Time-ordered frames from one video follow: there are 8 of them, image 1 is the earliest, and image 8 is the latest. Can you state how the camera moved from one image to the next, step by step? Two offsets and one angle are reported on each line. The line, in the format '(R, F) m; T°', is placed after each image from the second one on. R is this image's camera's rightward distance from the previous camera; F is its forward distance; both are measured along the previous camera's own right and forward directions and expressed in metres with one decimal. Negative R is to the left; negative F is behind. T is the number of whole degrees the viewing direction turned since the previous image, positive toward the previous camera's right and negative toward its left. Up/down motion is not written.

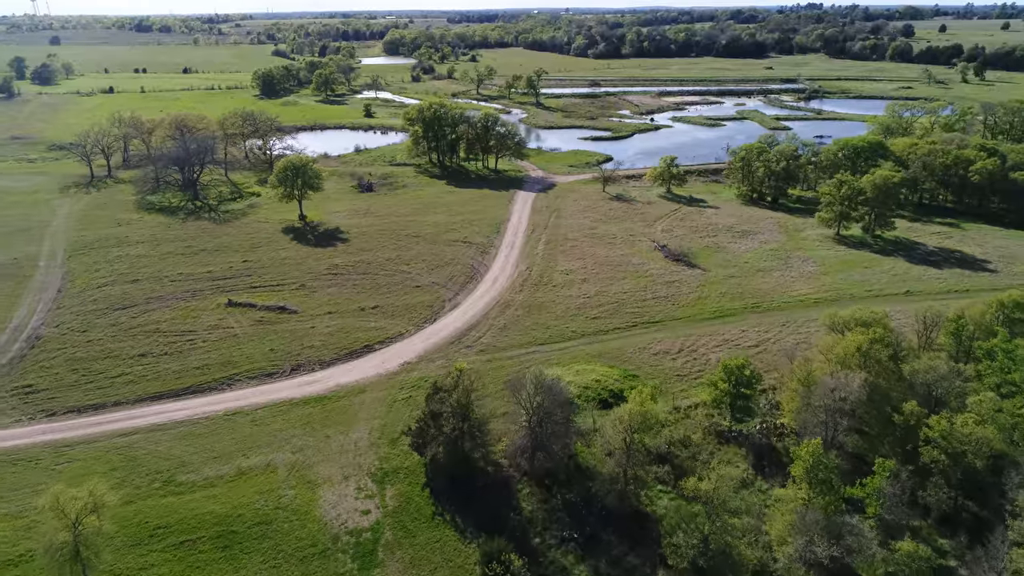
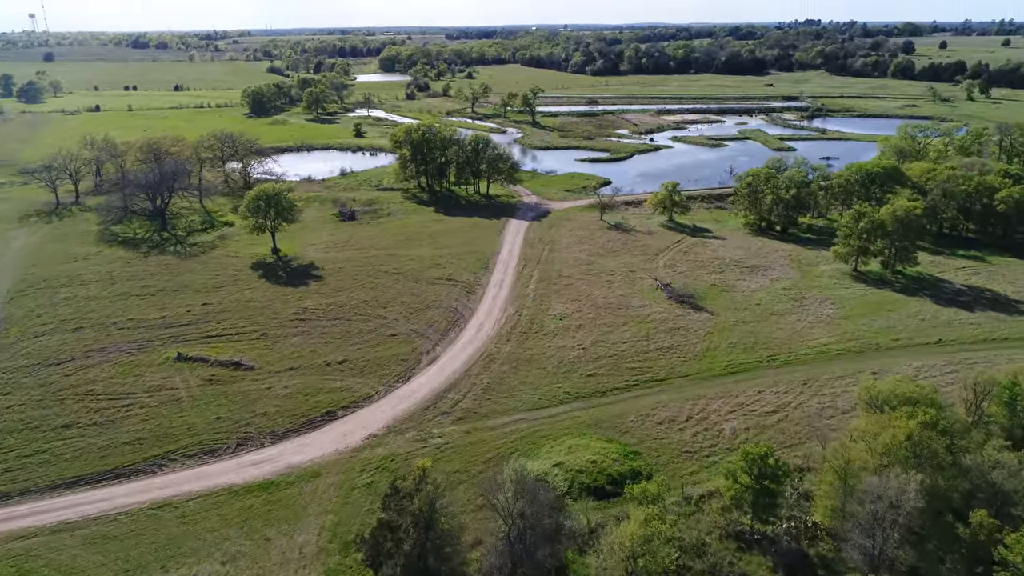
(+0.7, +4.6) m; 0°
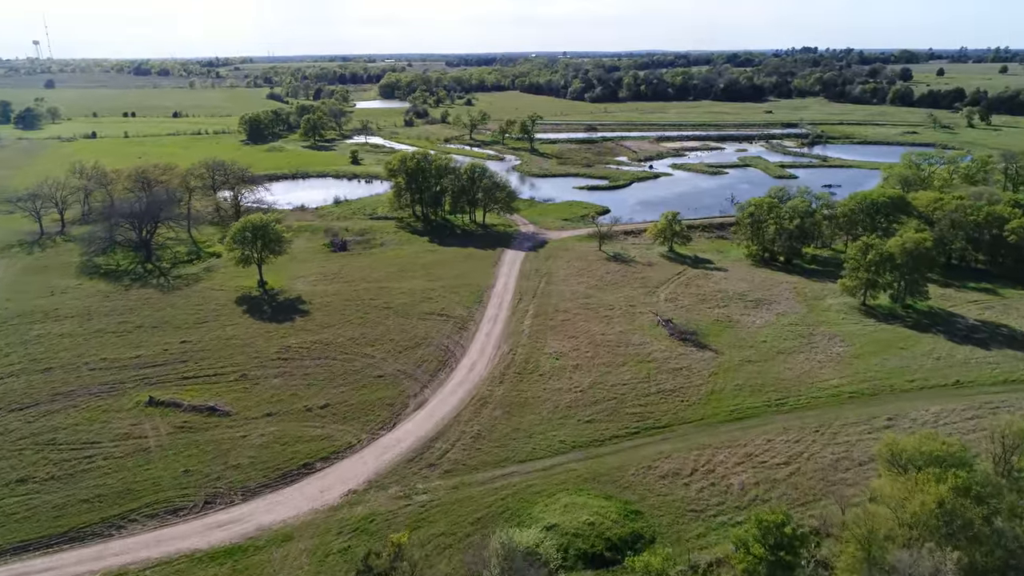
(+0.4, +2.0) m; 0°
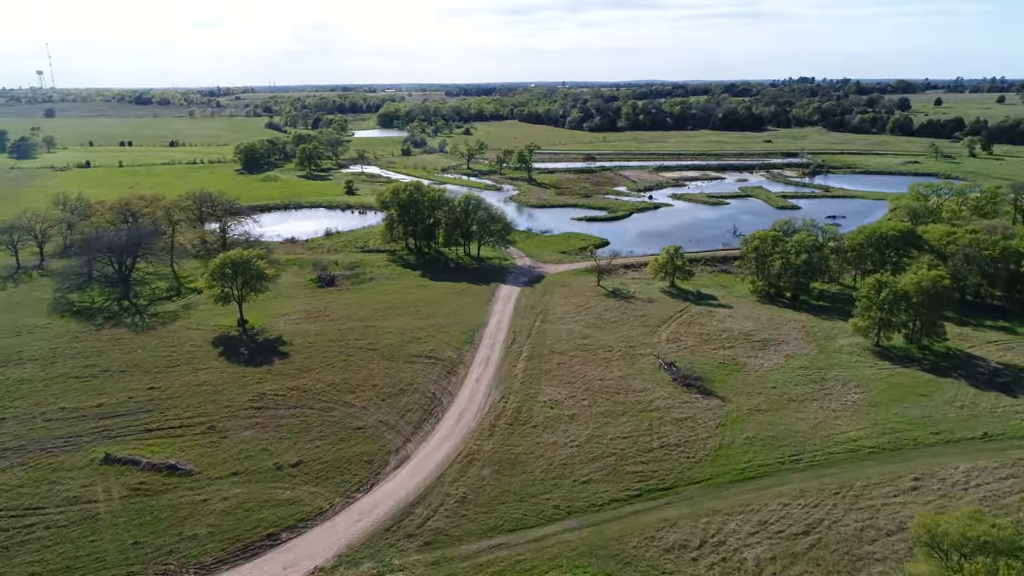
(+0.4, +2.7) m; 0°
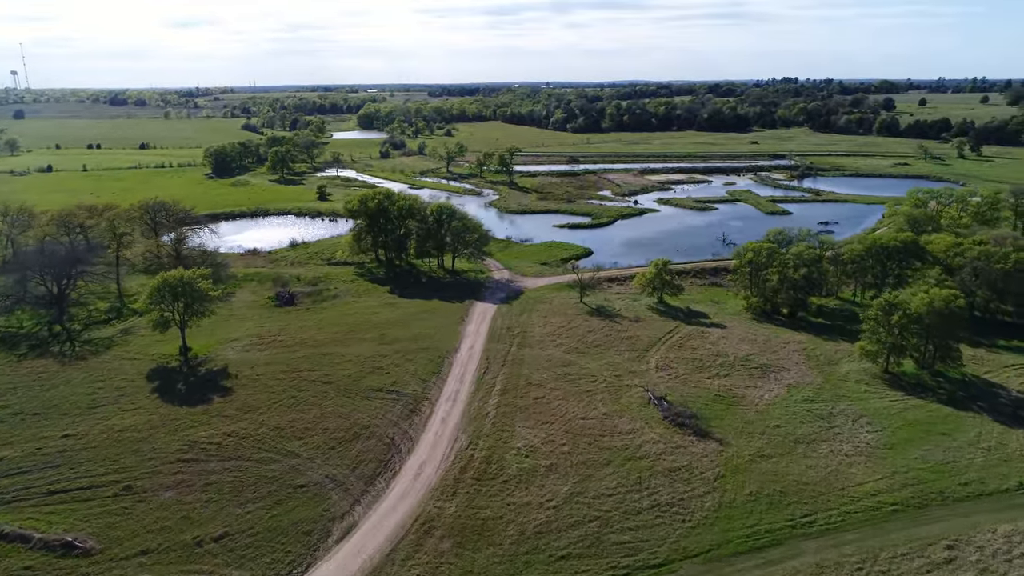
(+0.8, +4.8) m; +1°
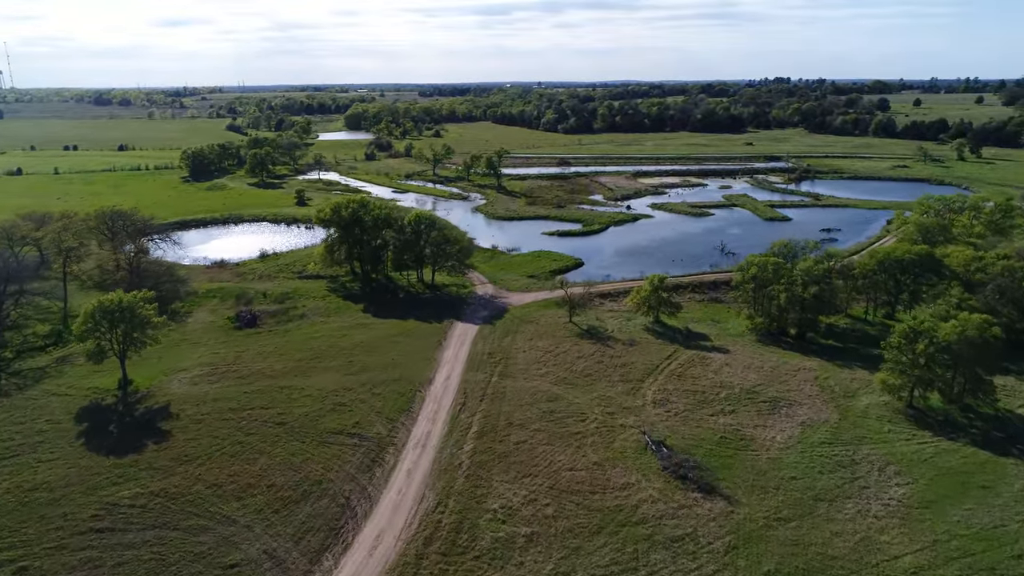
(+0.7, +4.9) m; +1°
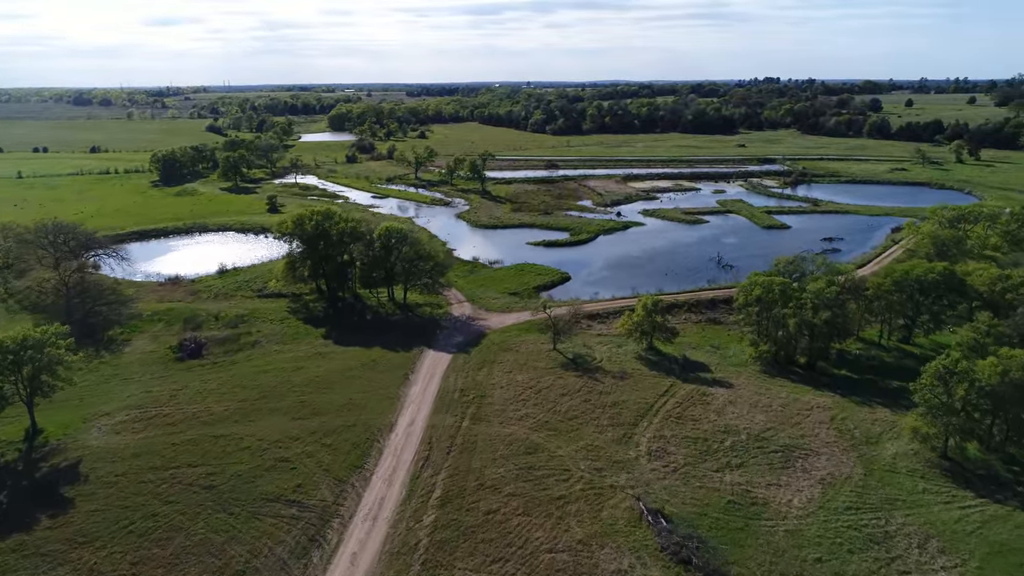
(+0.9, +5.6) m; +1°
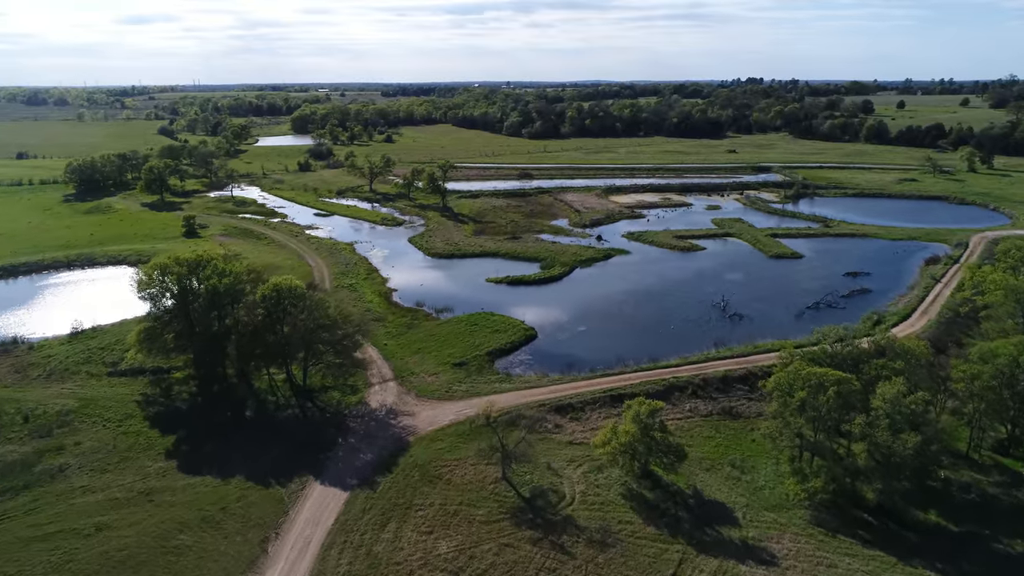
(+2.5, +15.7) m; +1°
